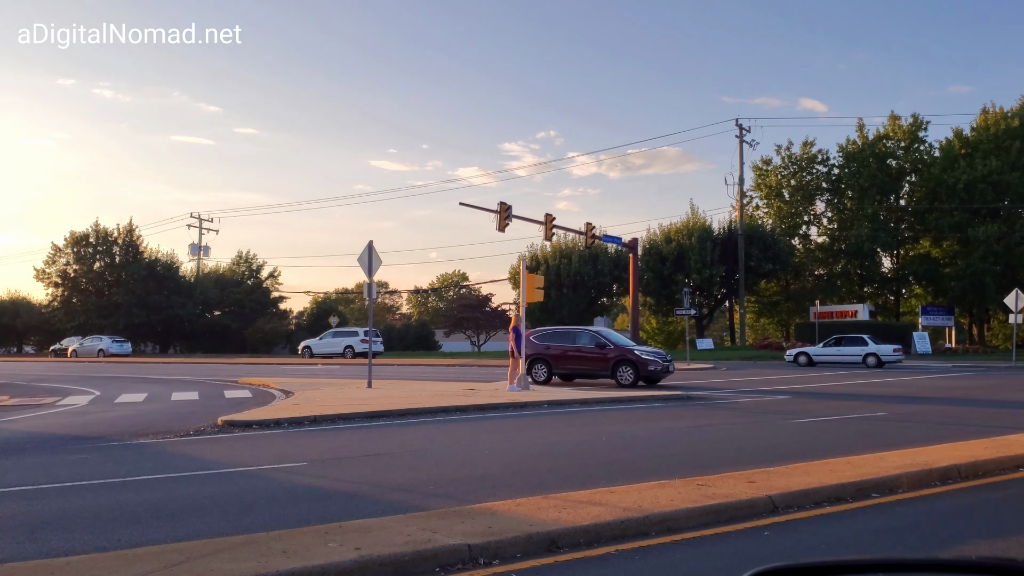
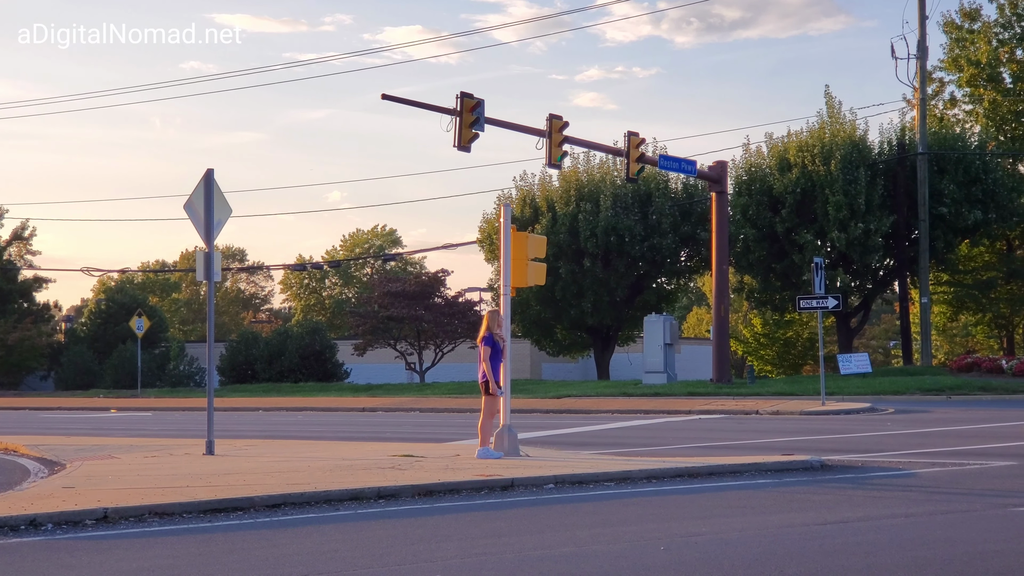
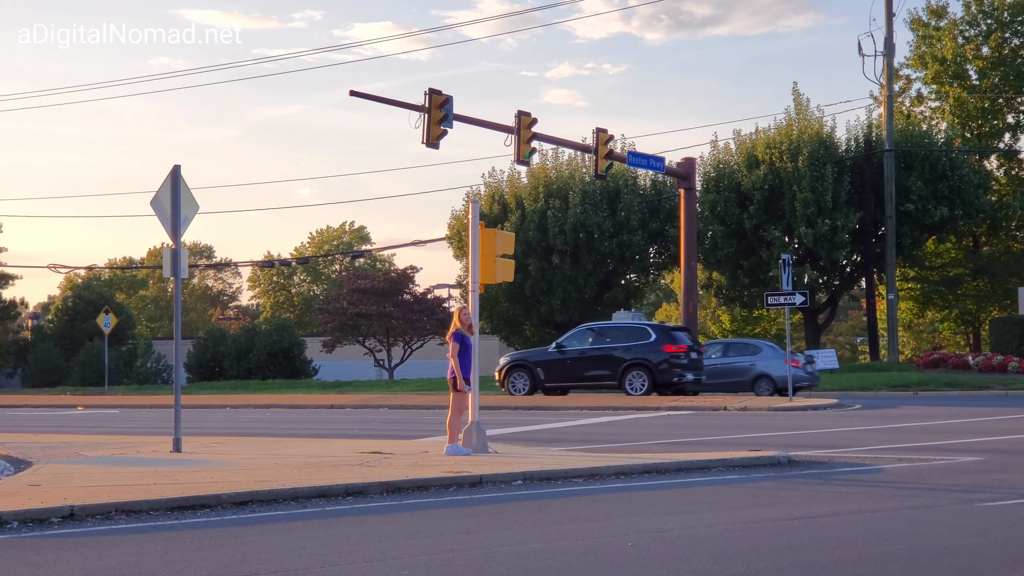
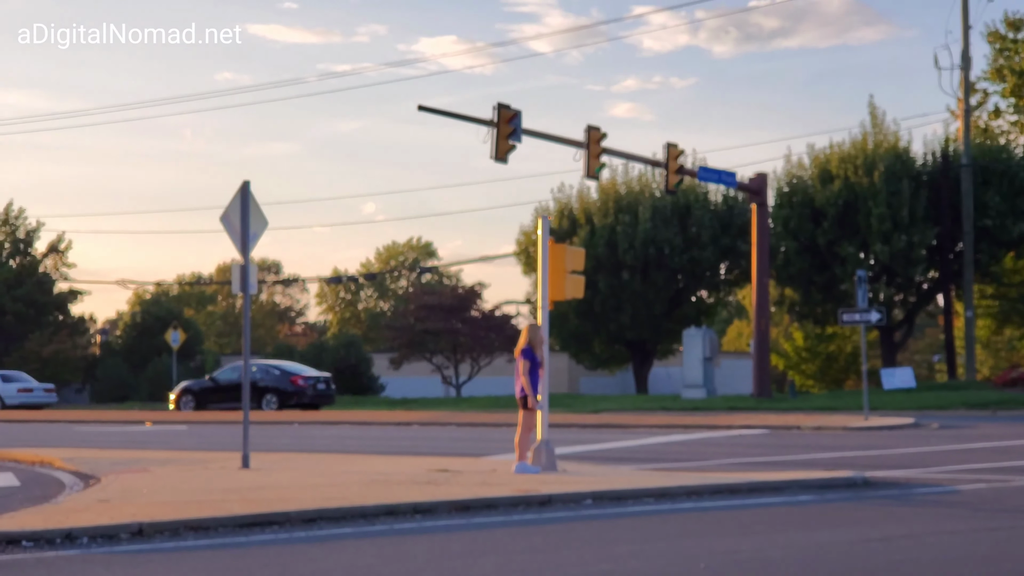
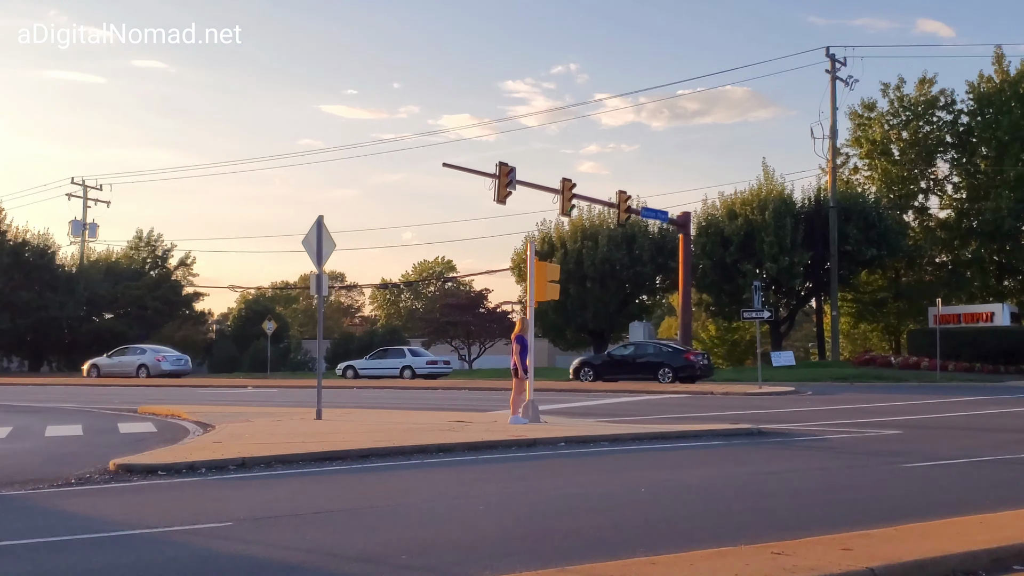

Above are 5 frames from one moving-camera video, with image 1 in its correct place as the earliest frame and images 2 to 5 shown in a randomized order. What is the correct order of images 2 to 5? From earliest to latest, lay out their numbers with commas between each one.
5, 4, 2, 3
